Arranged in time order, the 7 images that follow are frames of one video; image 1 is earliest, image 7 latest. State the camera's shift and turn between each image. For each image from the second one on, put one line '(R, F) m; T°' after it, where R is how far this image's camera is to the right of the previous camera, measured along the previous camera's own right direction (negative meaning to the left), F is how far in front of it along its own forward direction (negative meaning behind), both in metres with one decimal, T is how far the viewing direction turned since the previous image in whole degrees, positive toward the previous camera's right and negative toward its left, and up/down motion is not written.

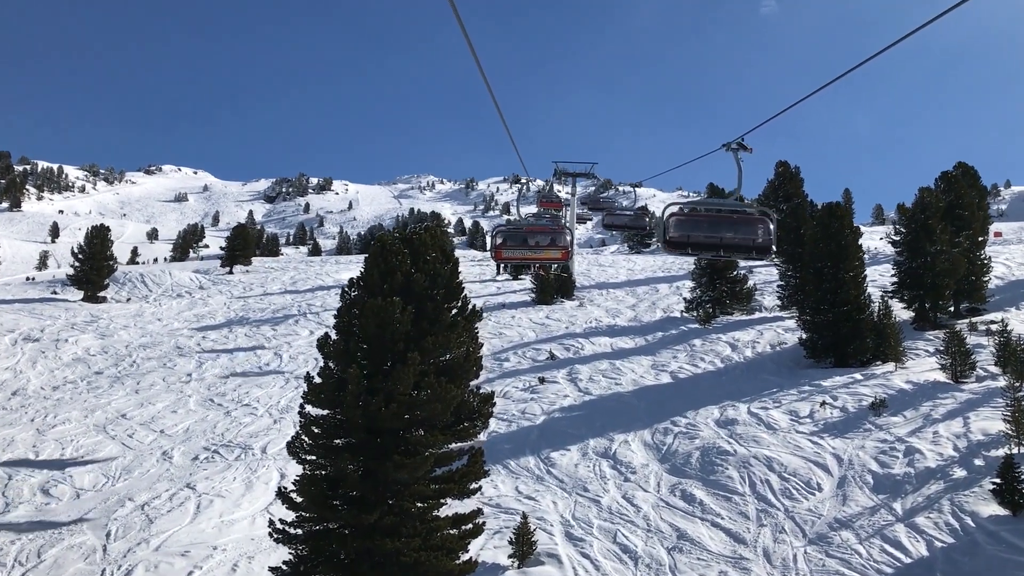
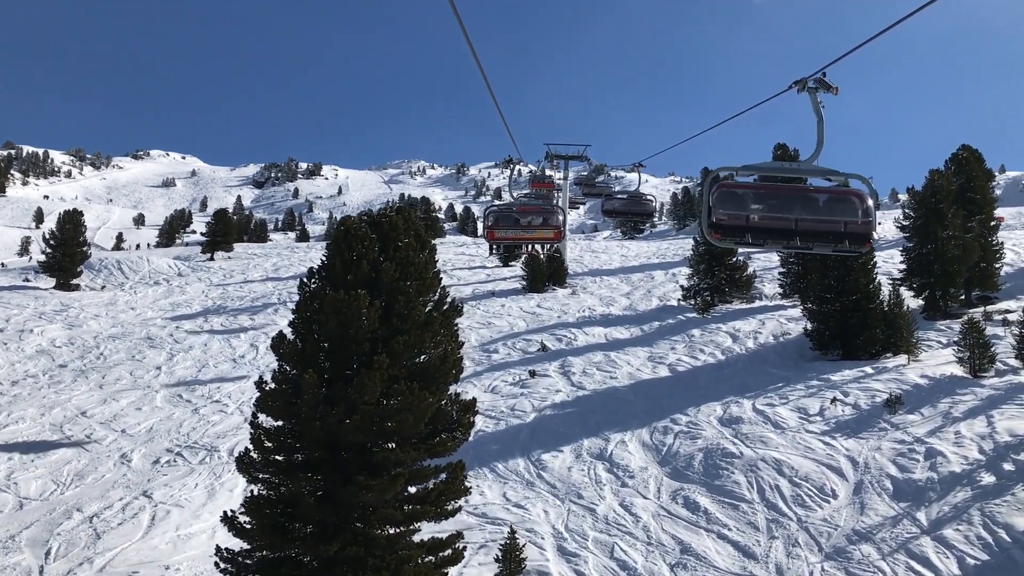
(+0.1, +1.3) m; +1°
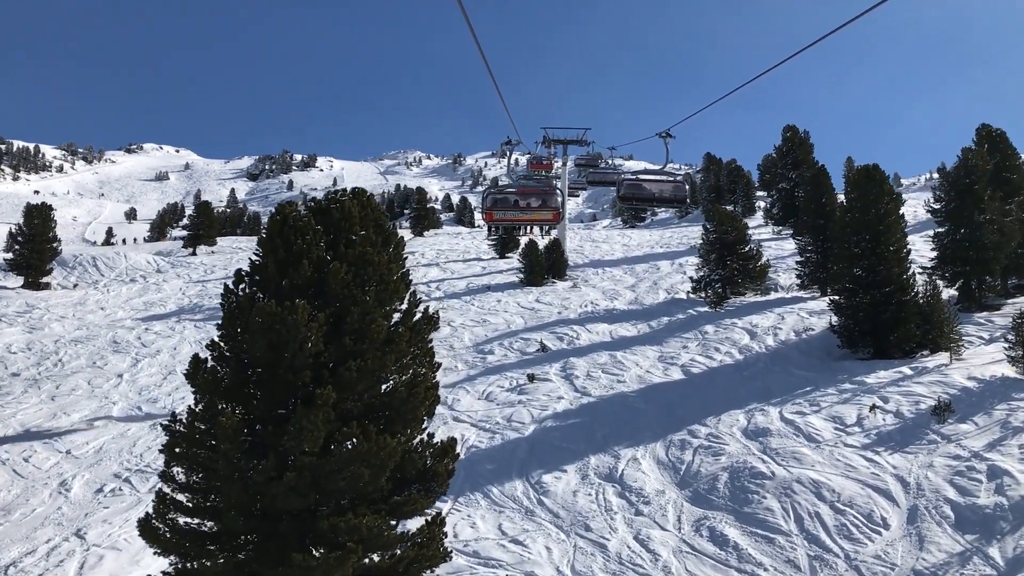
(+0.1, +1.9) m; 0°
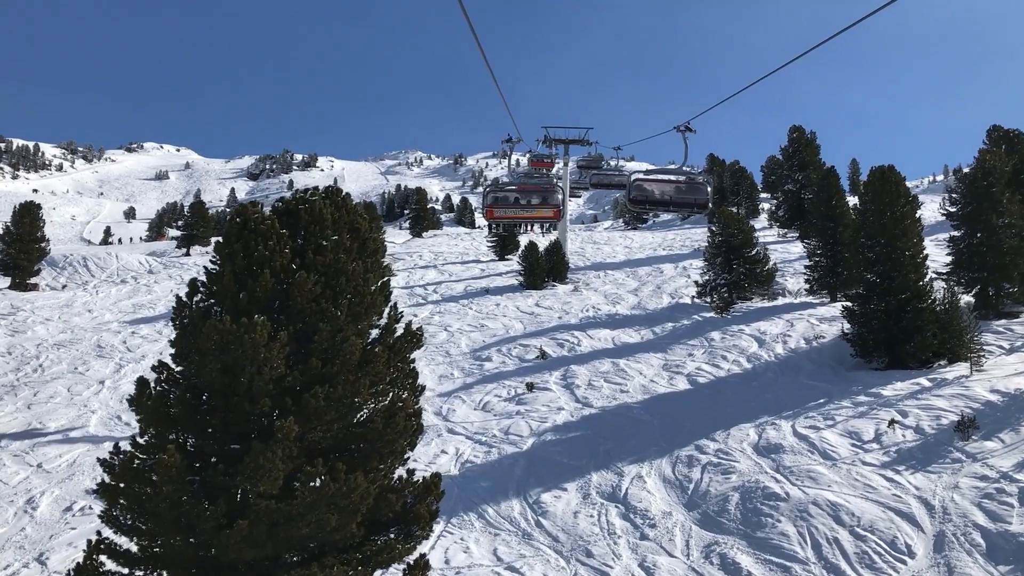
(+0.1, +0.8) m; 0°
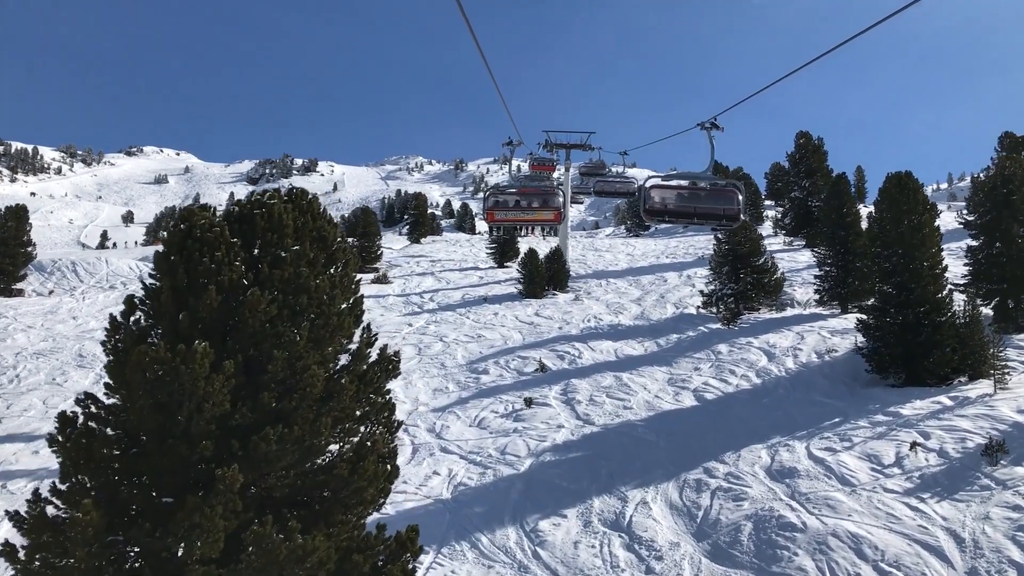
(+0.1, +0.8) m; 0°
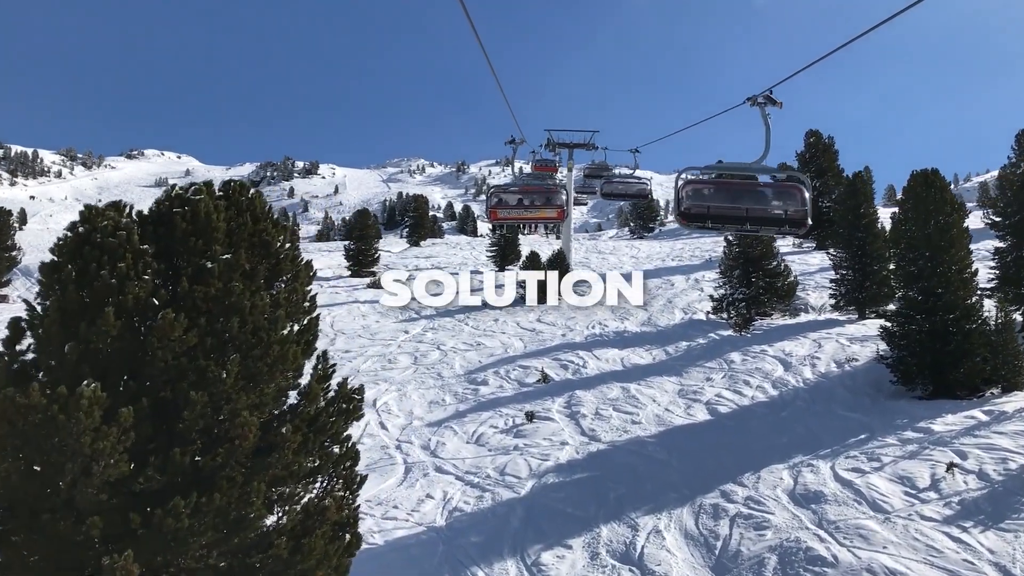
(+0.1, +1.0) m; 0°
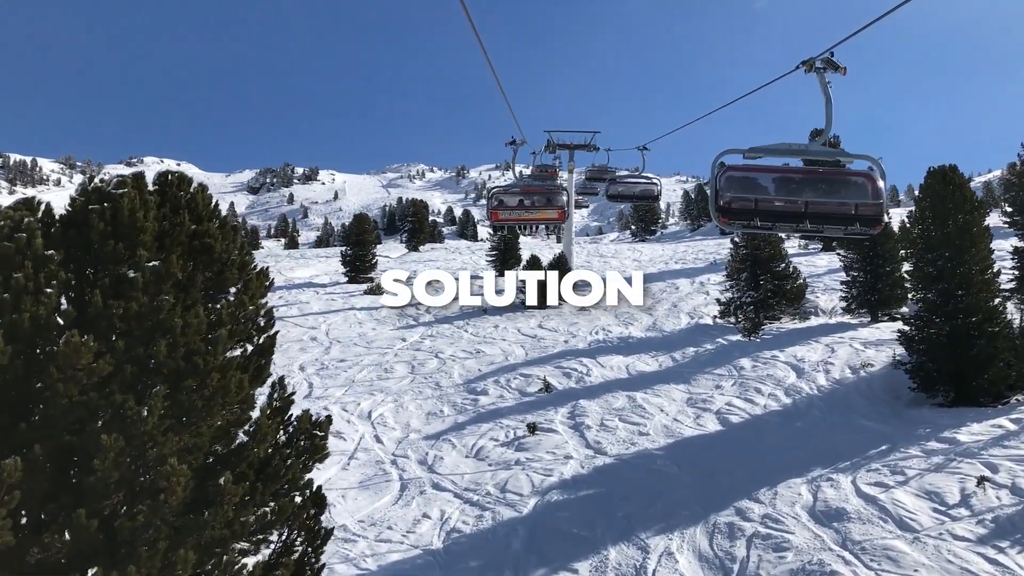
(0.0, +0.7) m; 0°
